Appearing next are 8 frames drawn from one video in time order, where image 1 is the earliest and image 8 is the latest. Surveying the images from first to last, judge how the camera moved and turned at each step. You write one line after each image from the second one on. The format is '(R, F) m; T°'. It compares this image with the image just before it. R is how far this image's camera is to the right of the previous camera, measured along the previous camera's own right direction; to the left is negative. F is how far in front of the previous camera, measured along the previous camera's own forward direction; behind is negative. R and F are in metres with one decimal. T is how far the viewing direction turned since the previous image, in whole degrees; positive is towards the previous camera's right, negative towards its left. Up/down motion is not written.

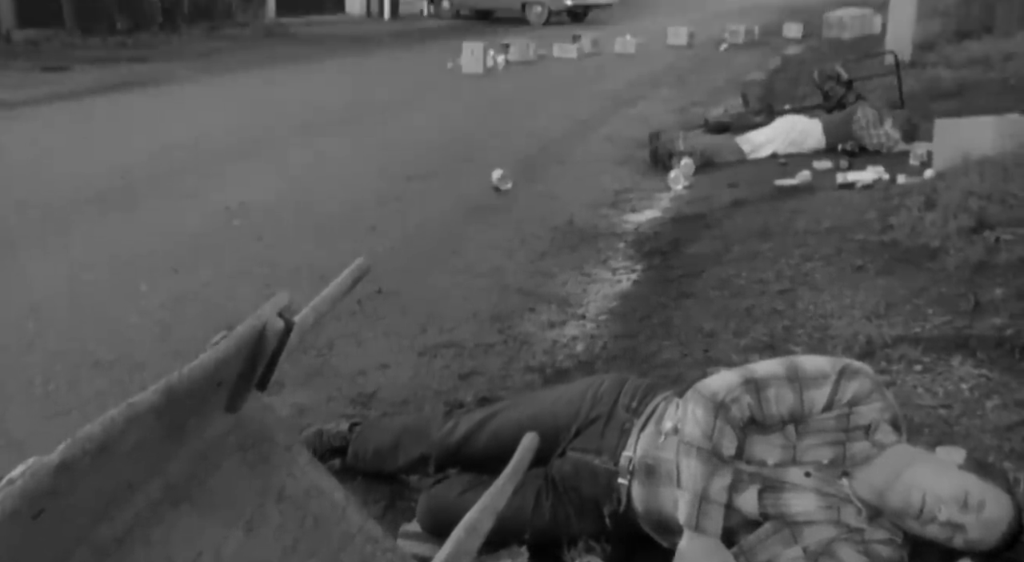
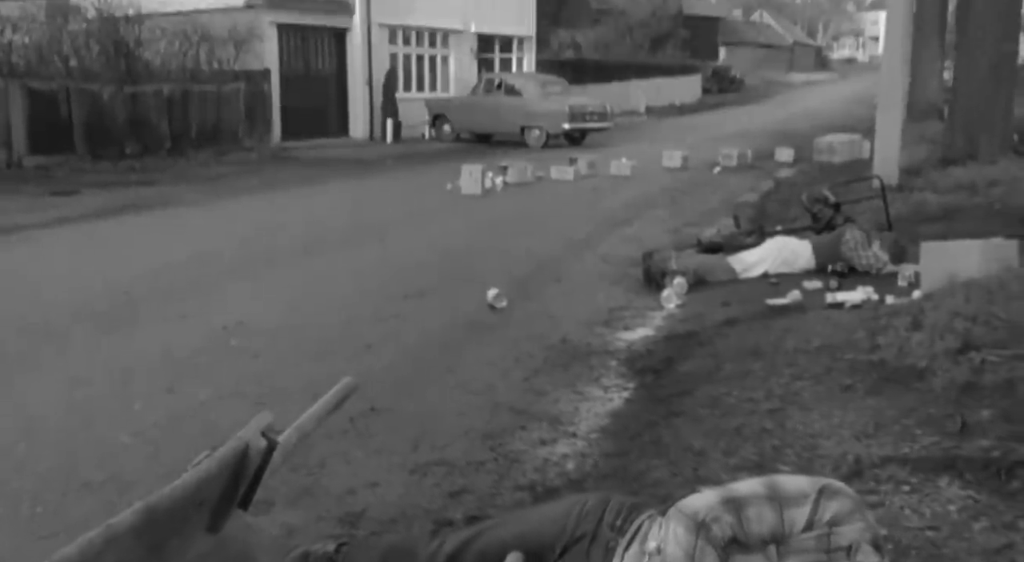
(0.0, -0.1) m; 0°
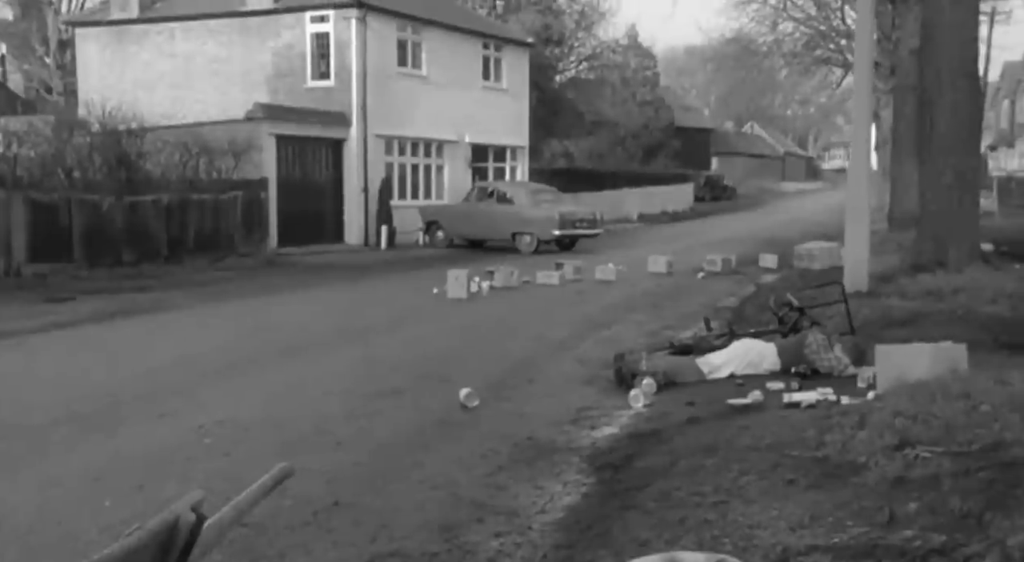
(+0.2, -0.3) m; 0°
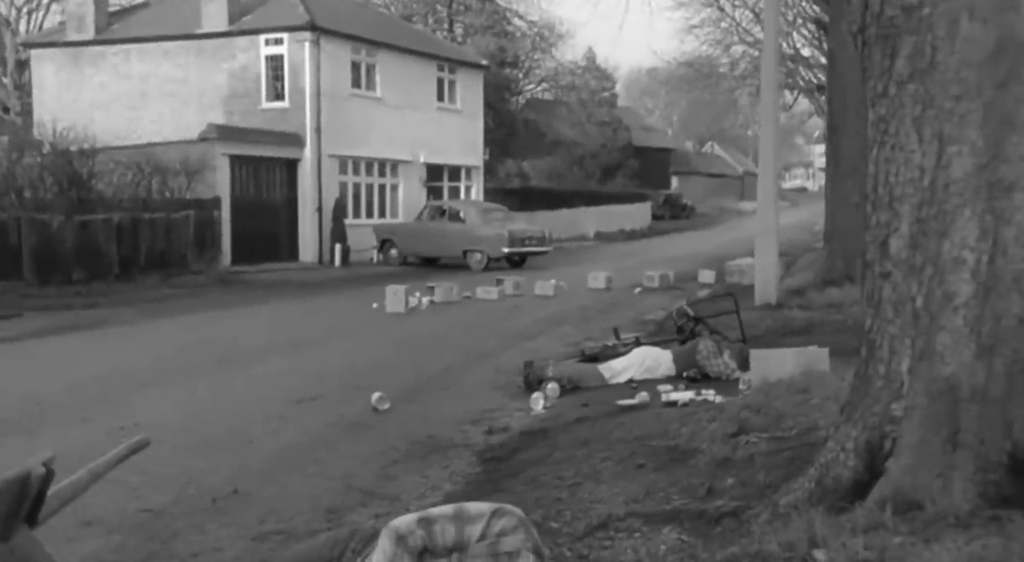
(+0.5, -0.8) m; +1°
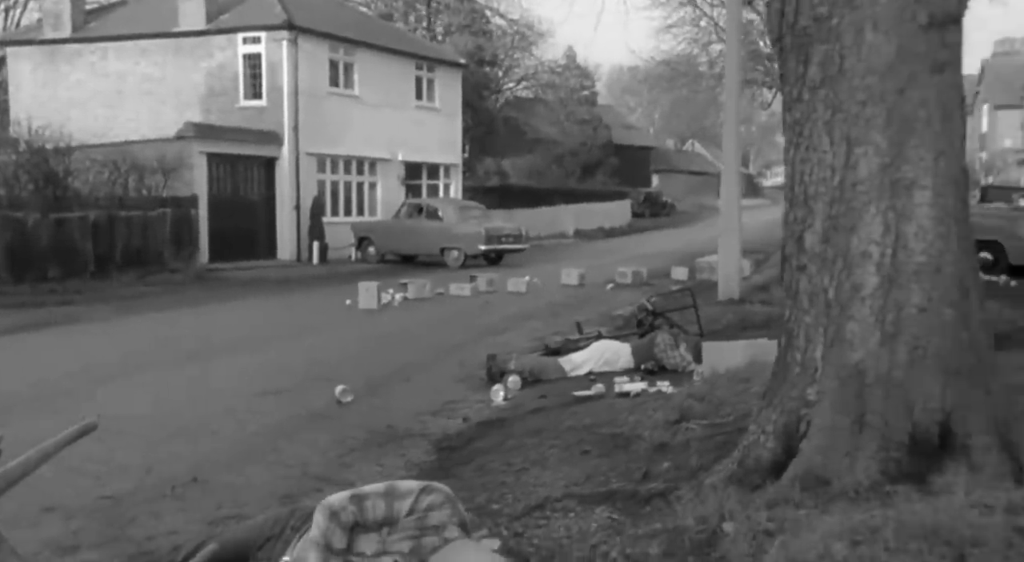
(+0.2, -0.3) m; +1°
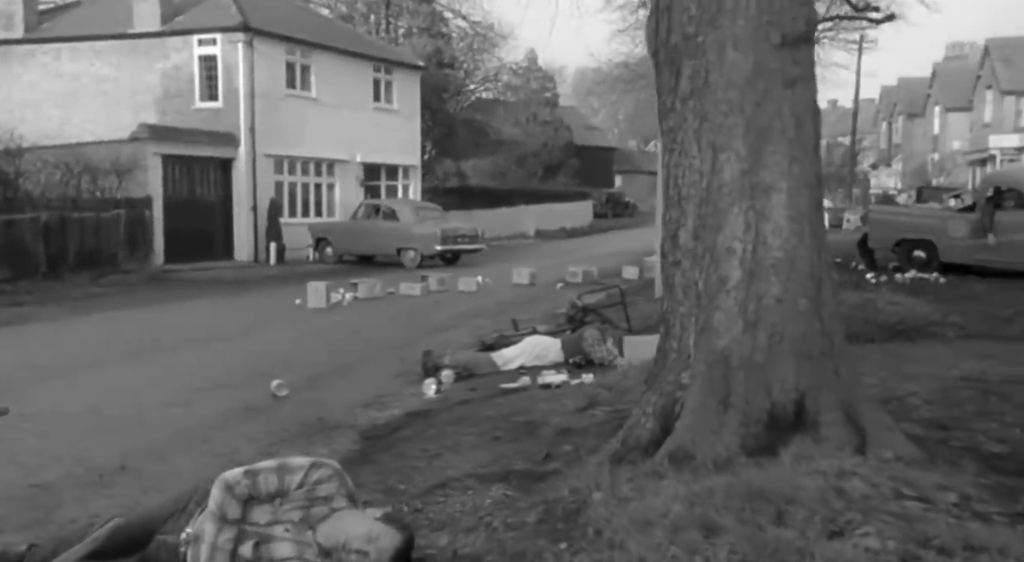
(+0.3, -0.4) m; +2°
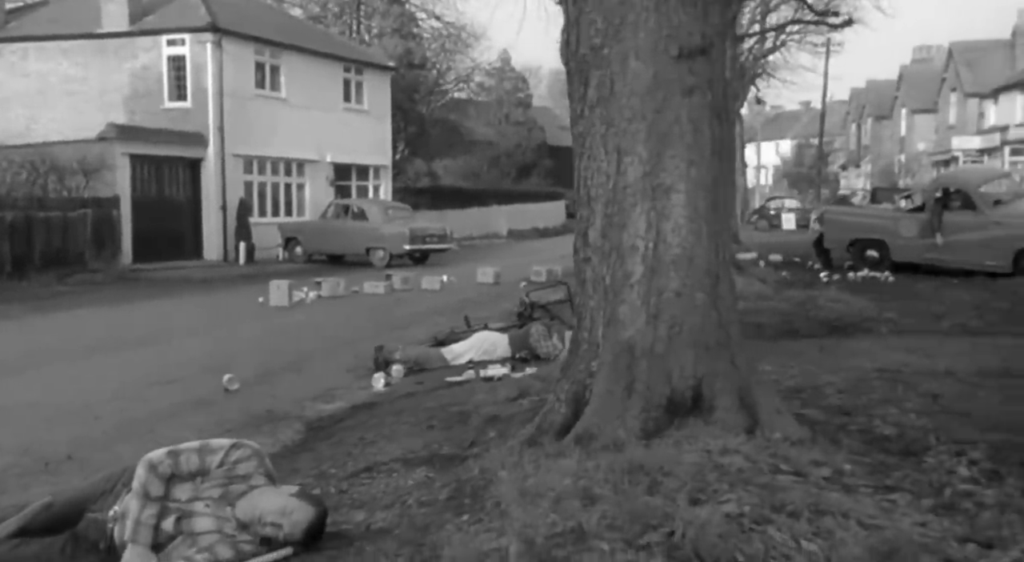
(+0.3, -0.3) m; +1°
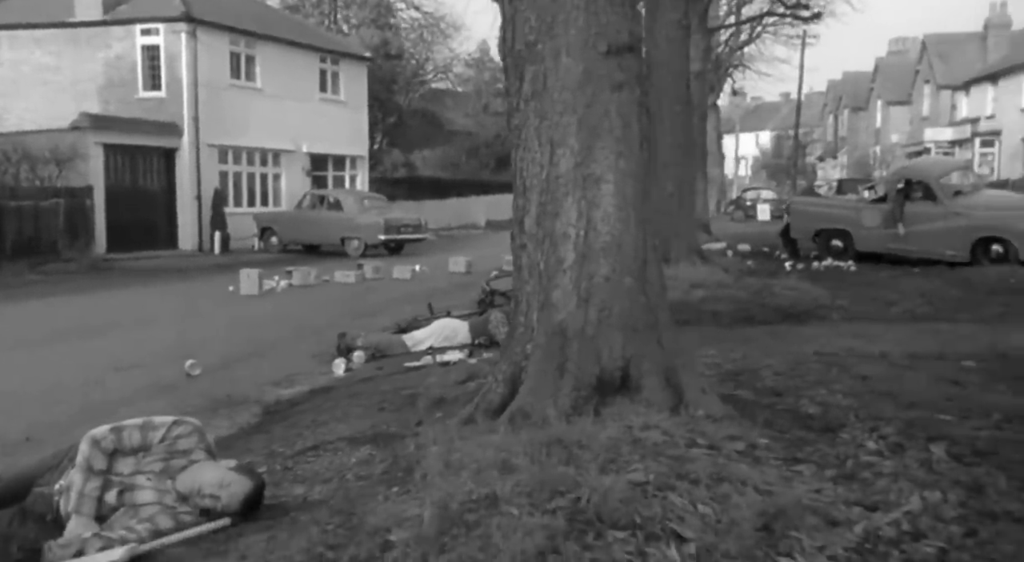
(+0.2, -0.2) m; +1°
